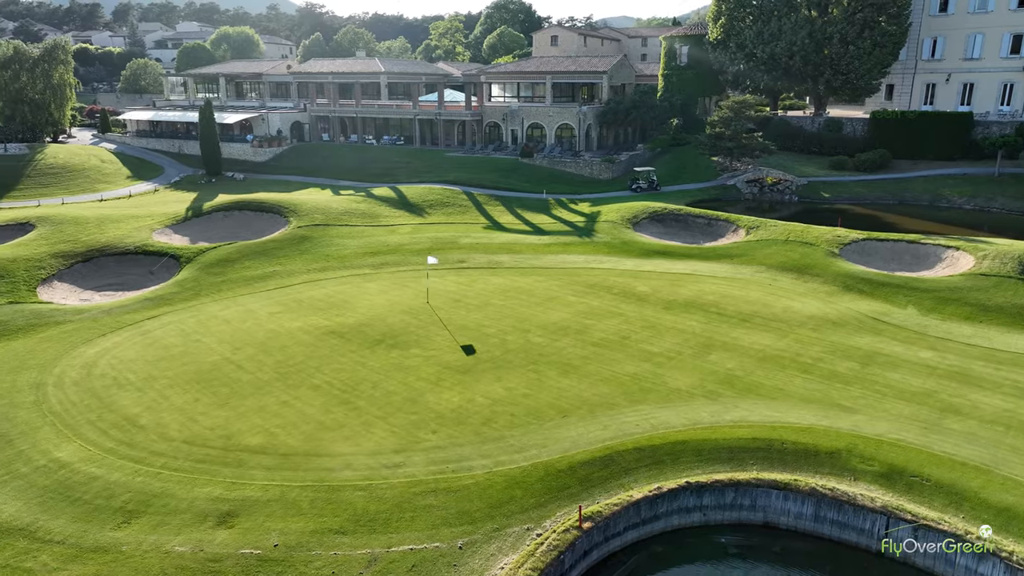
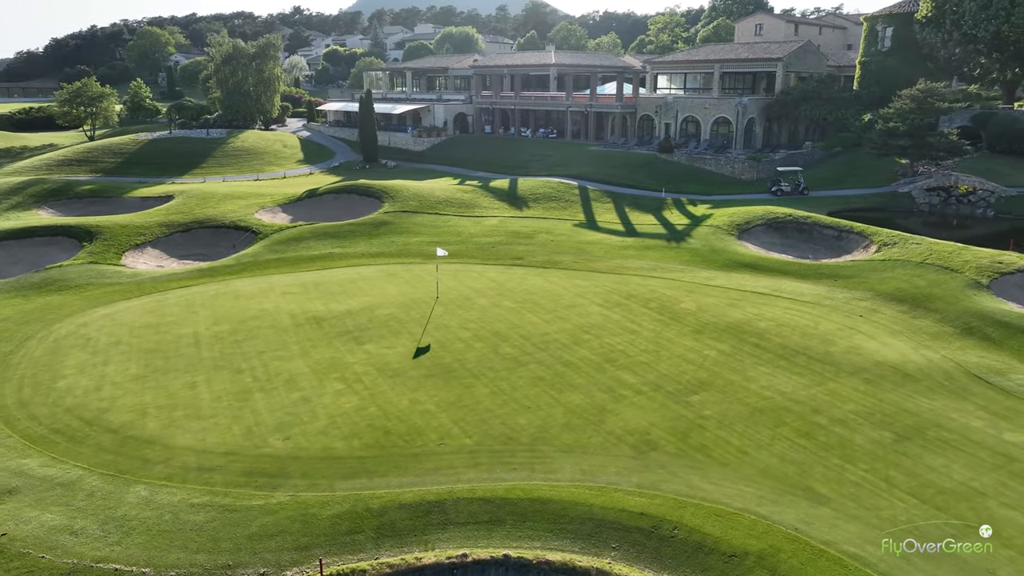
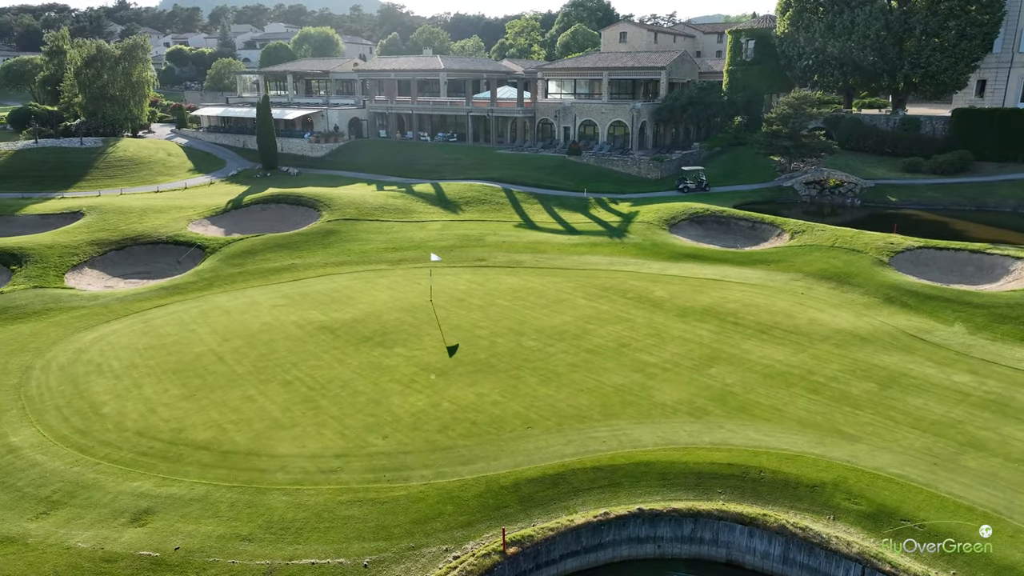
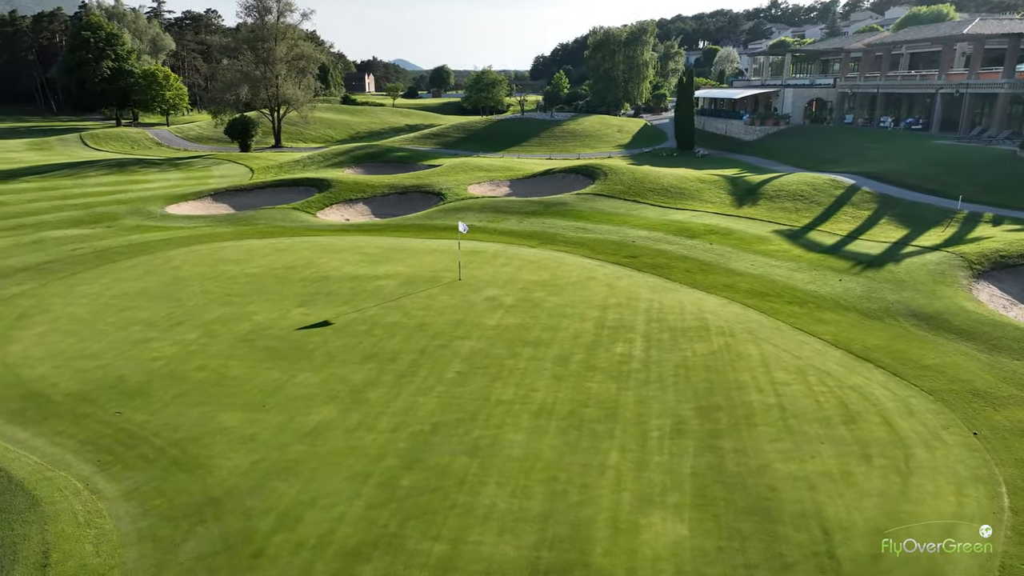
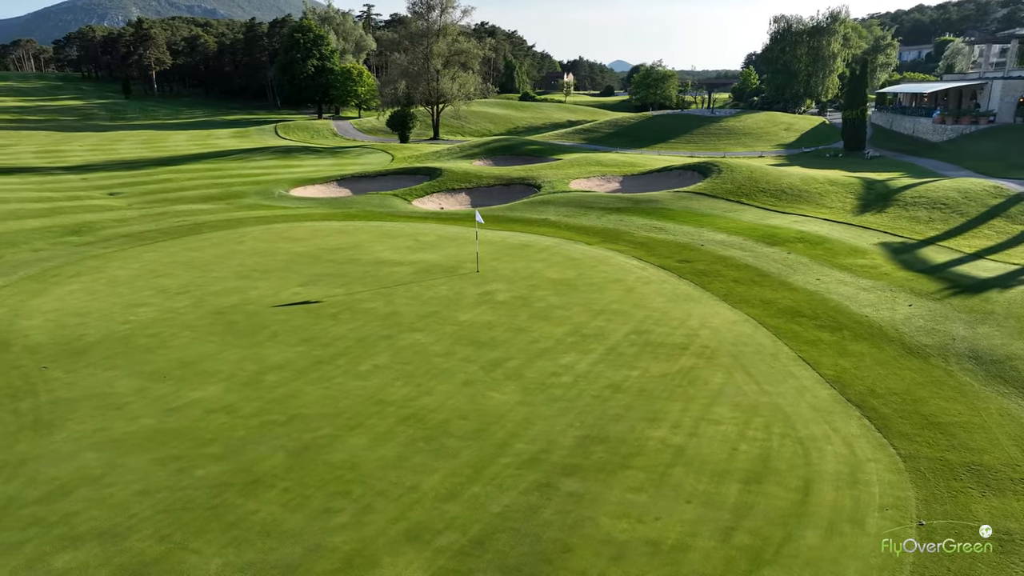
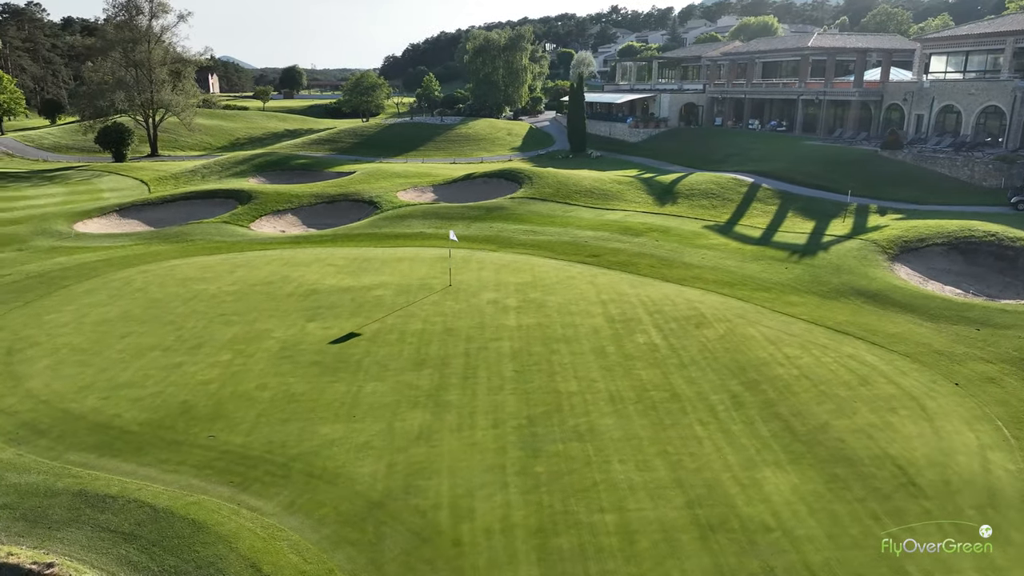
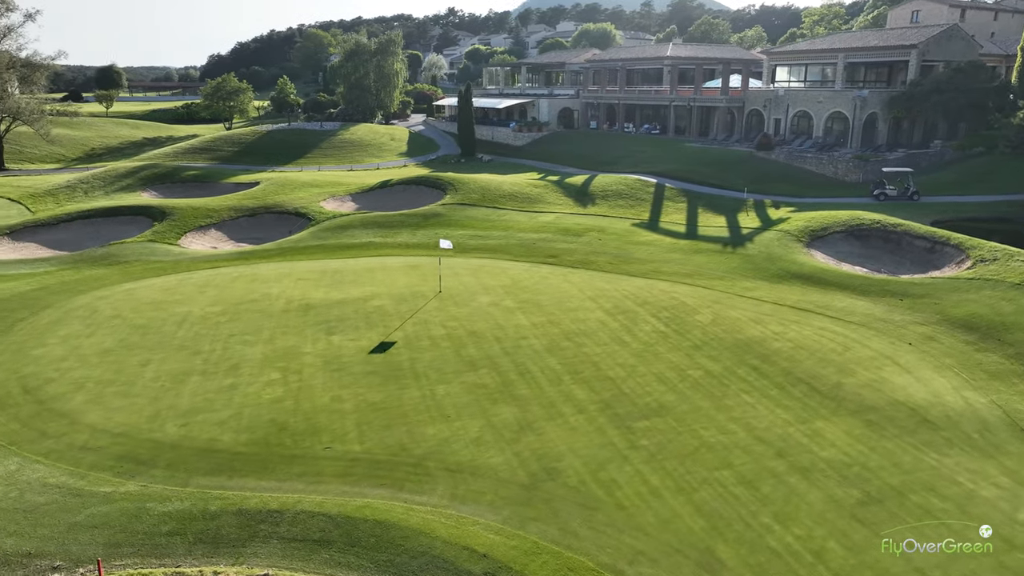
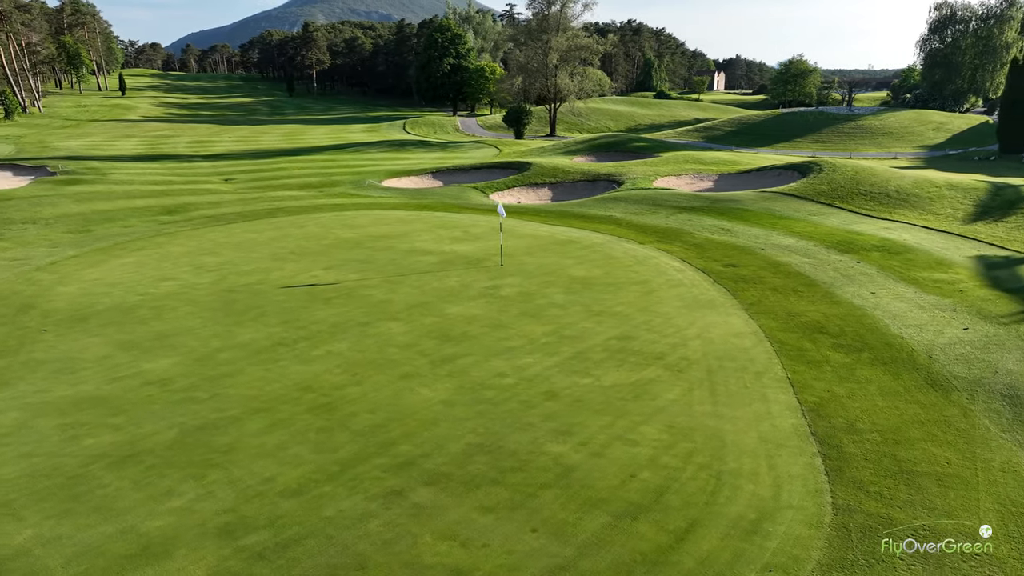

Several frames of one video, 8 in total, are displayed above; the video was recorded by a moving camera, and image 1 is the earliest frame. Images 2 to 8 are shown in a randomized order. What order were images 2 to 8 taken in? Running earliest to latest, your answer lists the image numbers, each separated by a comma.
3, 2, 7, 6, 4, 5, 8
